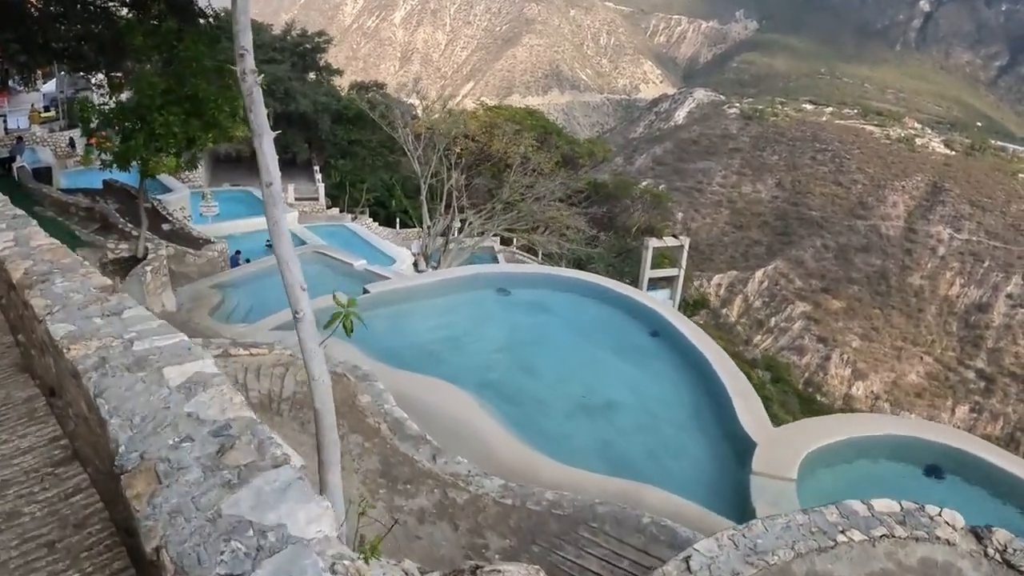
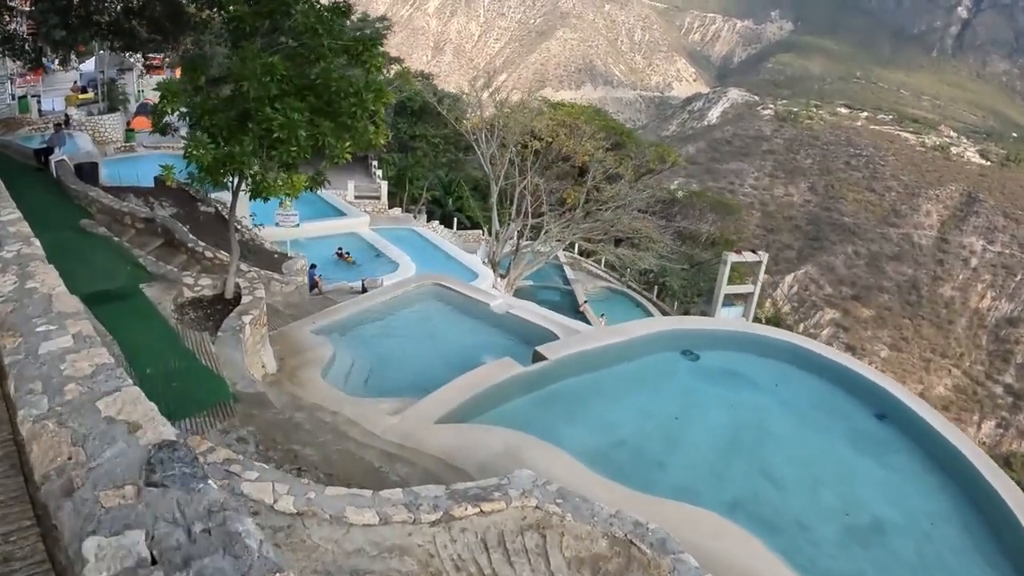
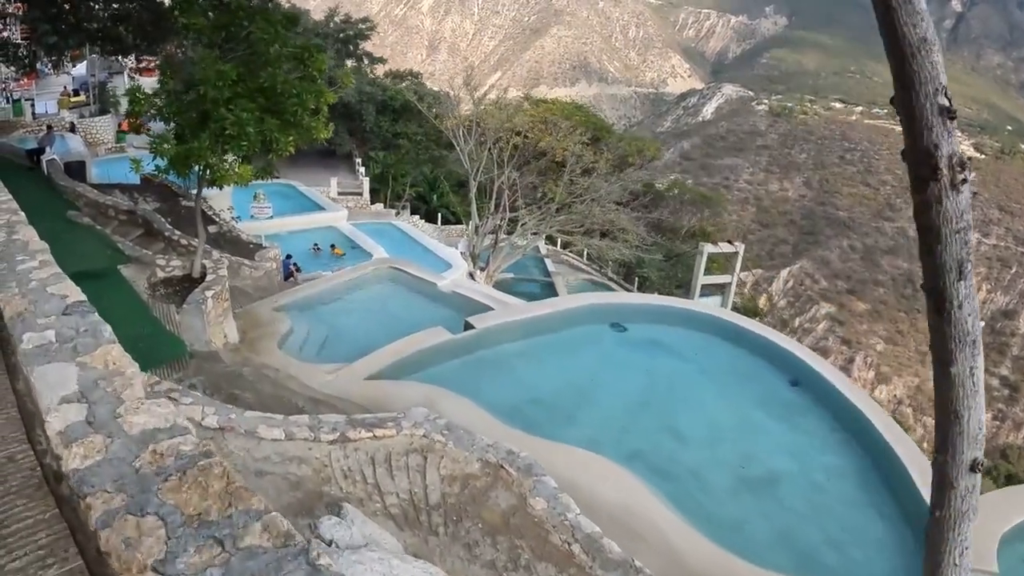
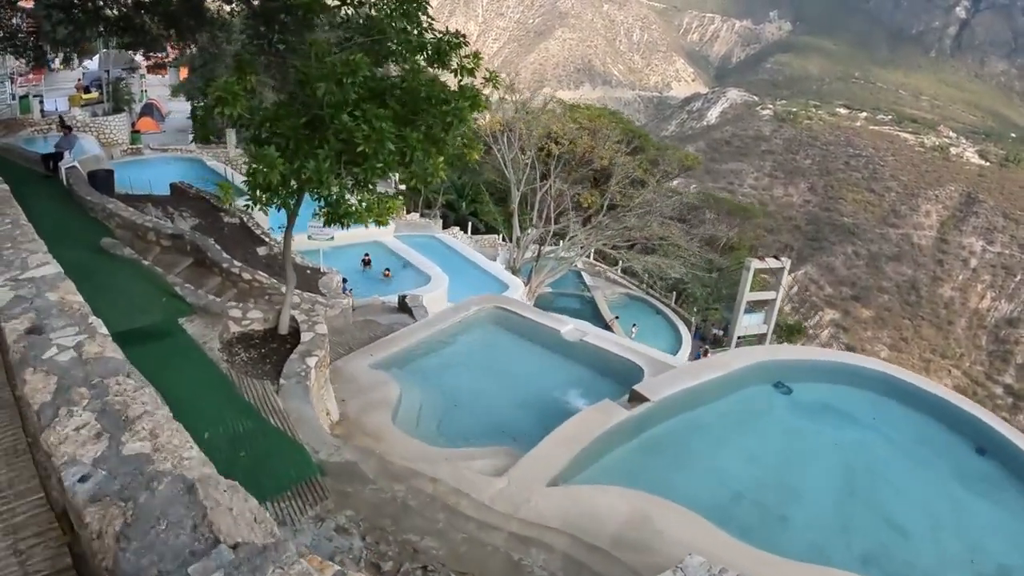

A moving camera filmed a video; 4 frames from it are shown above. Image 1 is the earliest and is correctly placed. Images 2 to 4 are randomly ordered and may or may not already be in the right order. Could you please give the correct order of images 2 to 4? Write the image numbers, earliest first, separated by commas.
3, 2, 4
